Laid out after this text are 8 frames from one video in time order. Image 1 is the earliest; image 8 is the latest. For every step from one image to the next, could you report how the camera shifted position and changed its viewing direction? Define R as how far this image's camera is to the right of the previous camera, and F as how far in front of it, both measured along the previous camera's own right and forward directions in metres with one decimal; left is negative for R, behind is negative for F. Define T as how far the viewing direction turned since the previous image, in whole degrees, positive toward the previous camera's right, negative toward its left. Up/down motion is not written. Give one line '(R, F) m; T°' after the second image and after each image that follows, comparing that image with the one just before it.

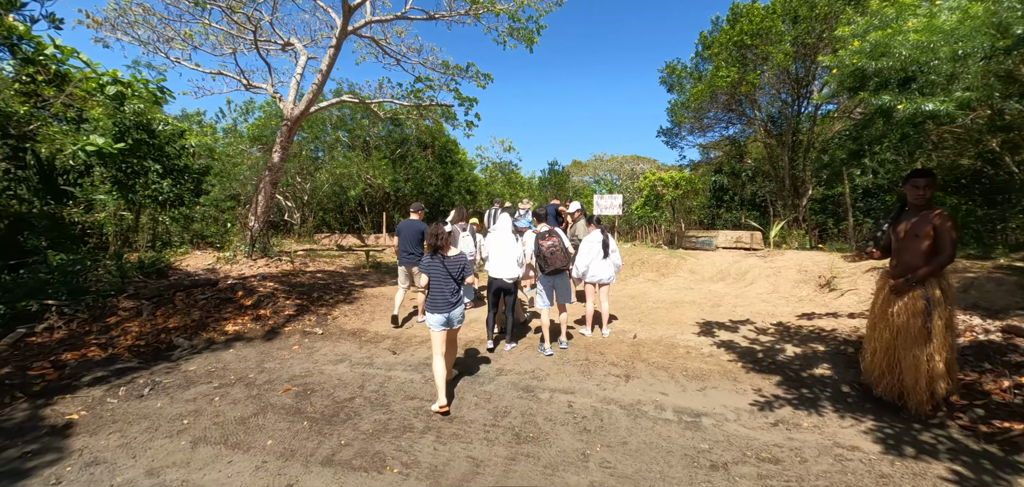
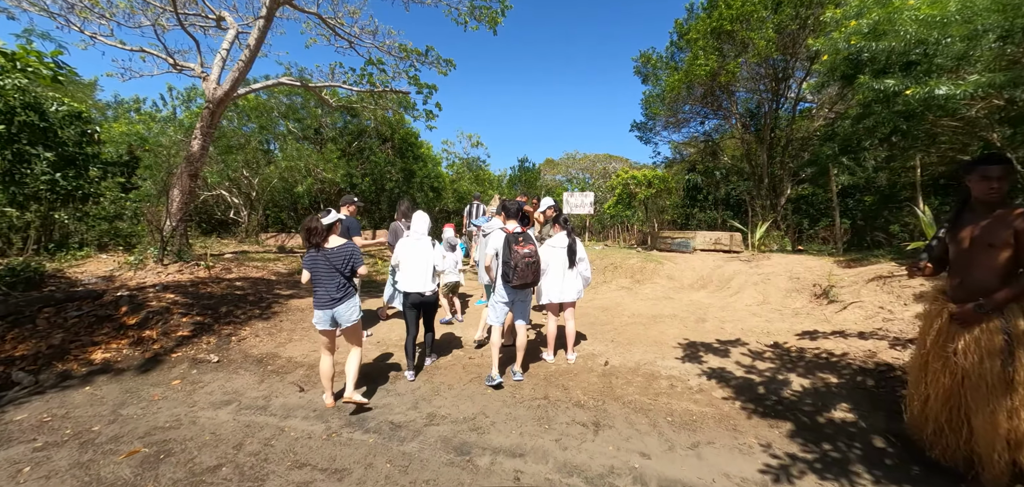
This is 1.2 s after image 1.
(+0.4, +1.1) m; +4°
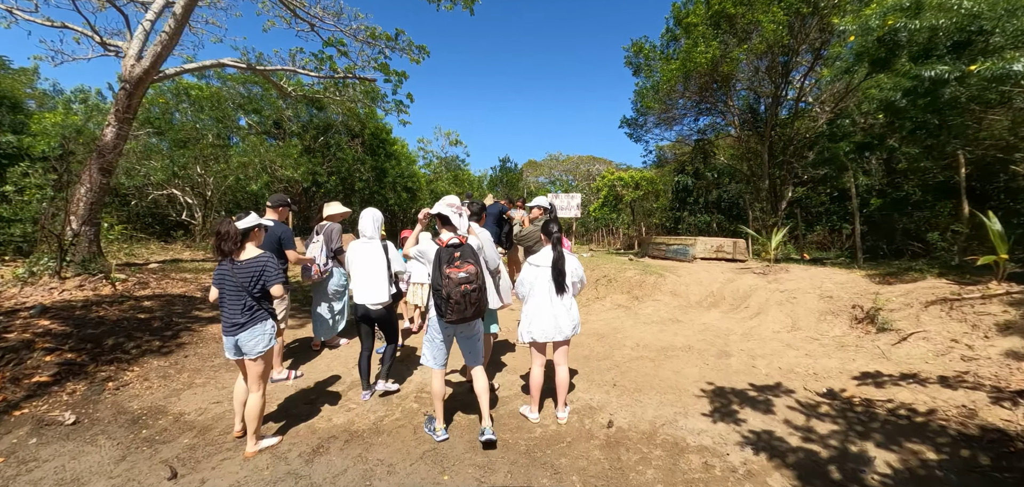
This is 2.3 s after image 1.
(+0.1, +1.2) m; +3°
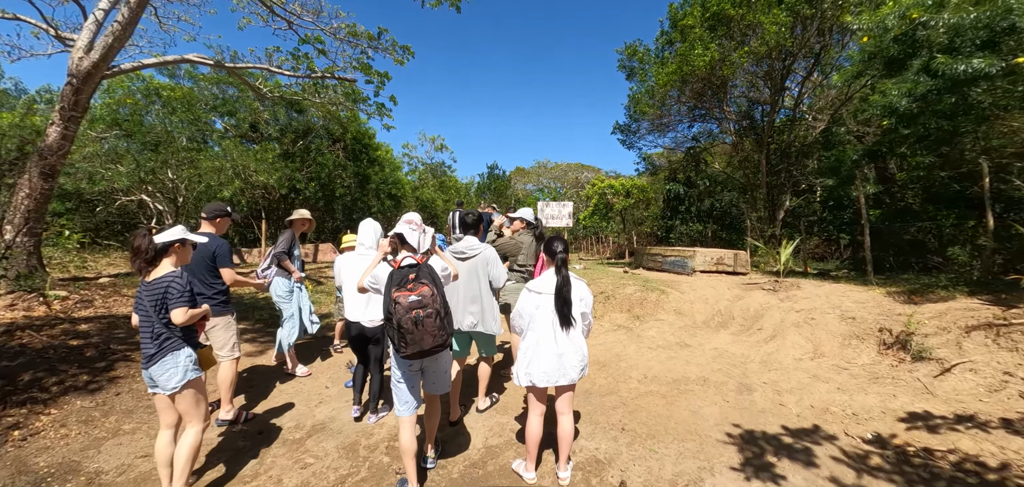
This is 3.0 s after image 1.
(0.0, +0.5) m; +2°
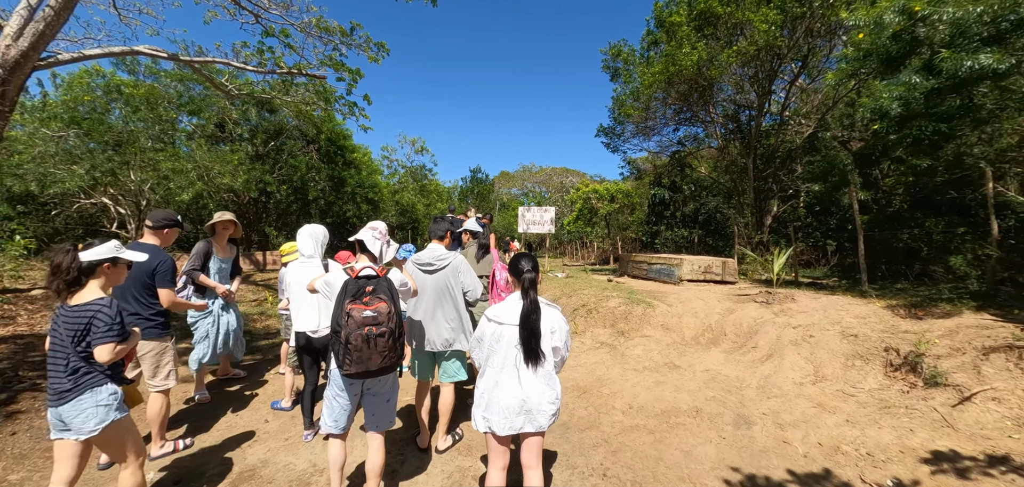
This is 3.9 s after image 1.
(+0.2, +0.5) m; +2°
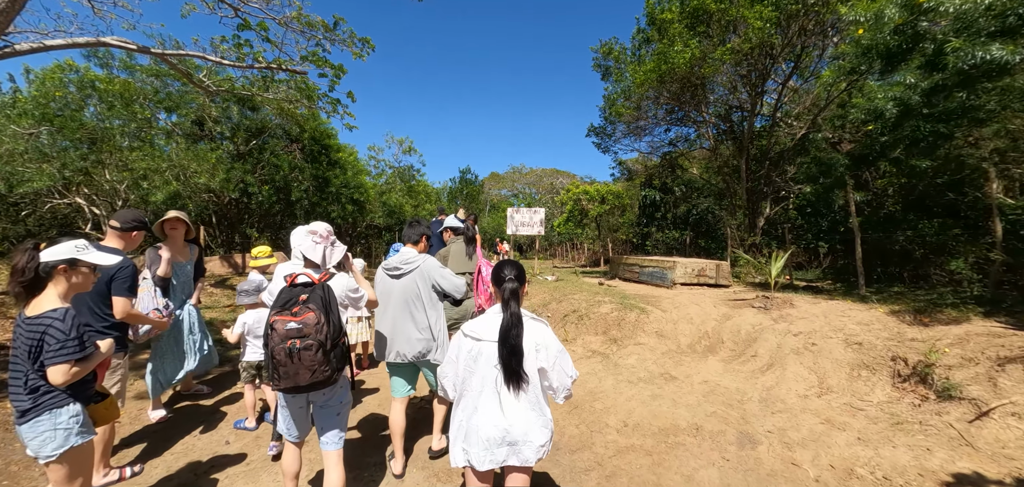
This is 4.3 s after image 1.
(+0.1, +0.3) m; +1°
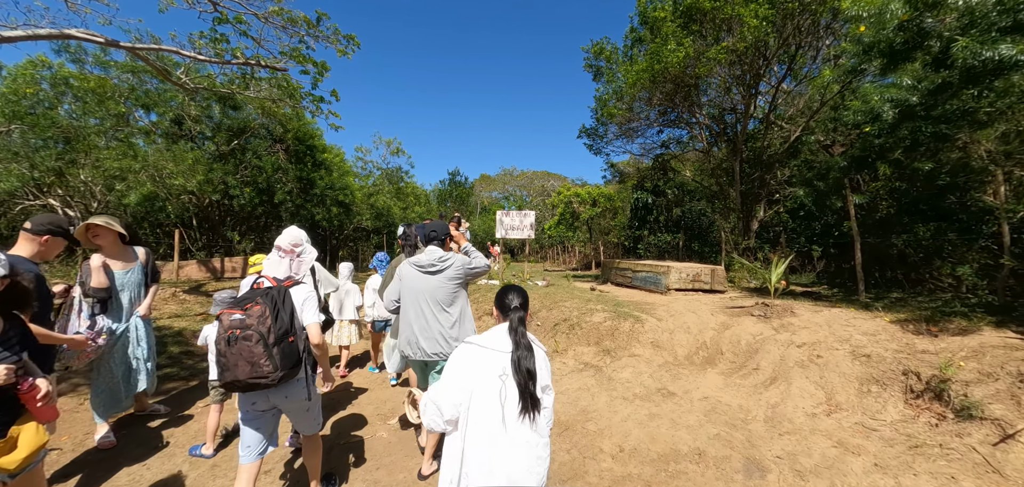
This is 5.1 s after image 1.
(+0.1, +0.3) m; +1°
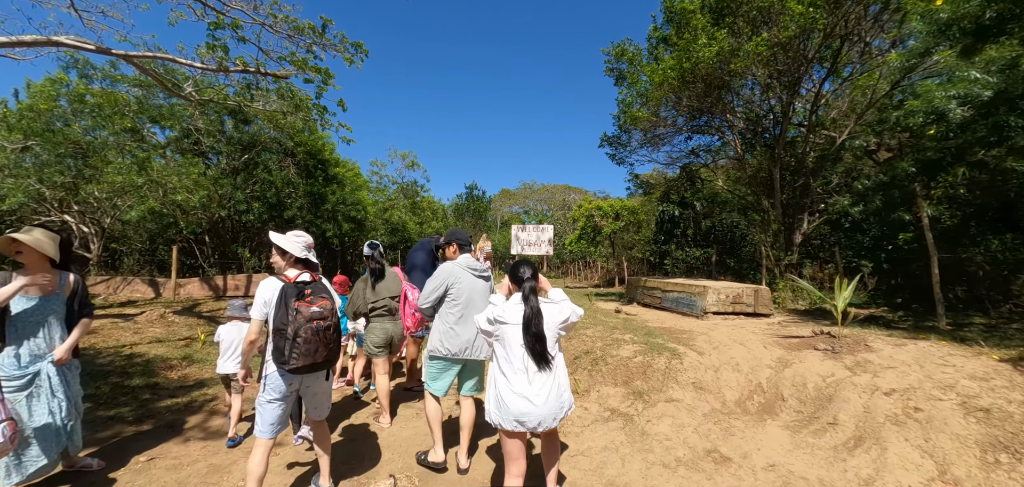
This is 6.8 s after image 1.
(+0.1, +0.7) m; -3°
